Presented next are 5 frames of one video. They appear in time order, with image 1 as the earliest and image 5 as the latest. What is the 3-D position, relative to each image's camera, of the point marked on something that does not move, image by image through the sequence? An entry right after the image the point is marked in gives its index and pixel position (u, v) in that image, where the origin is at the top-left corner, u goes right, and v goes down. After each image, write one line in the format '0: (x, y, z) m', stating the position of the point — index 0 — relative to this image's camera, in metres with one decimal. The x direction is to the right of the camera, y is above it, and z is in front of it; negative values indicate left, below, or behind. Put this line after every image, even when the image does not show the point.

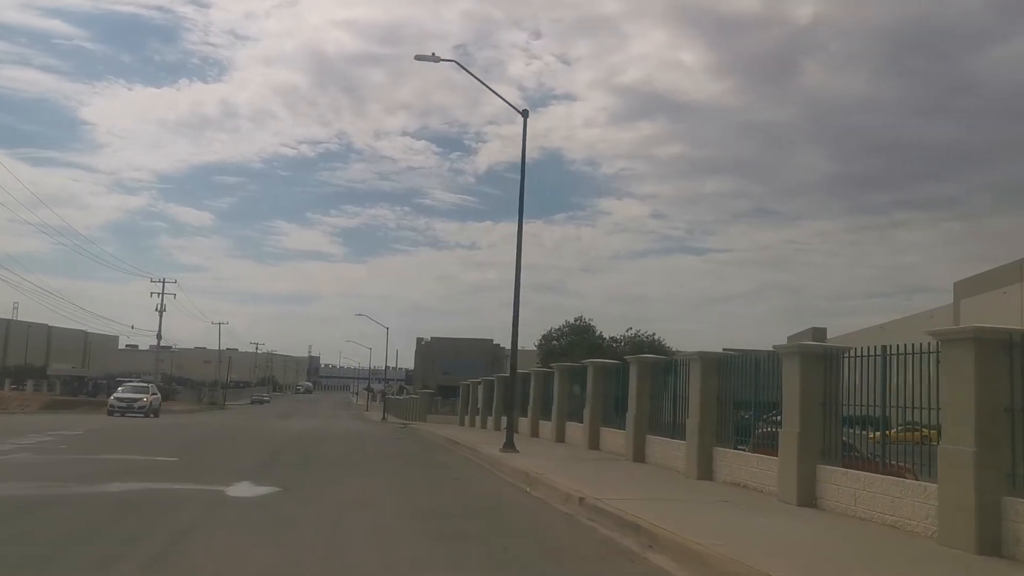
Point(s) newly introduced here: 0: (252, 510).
0: (-5.7, -4.4, +22.0) m
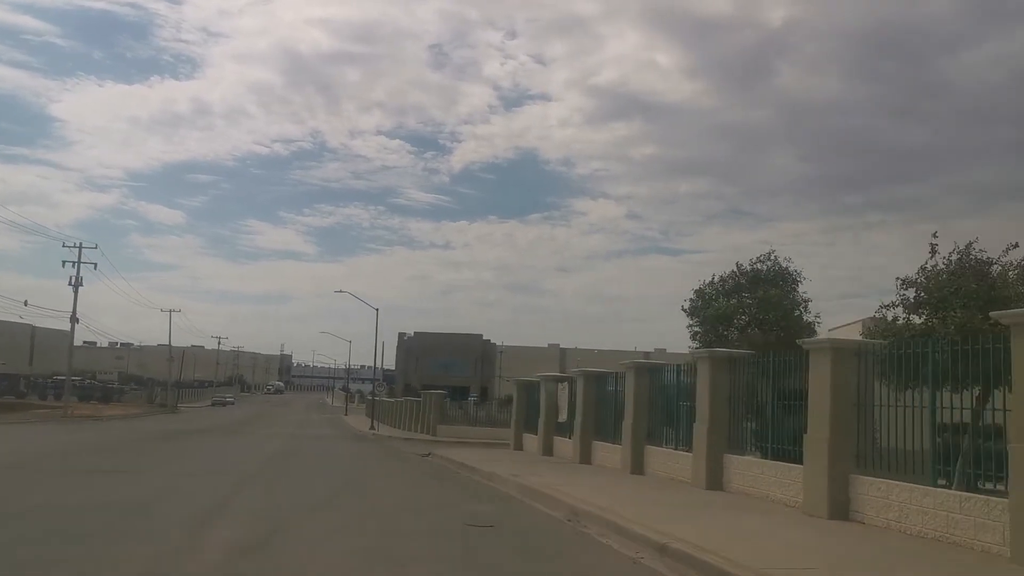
0: (-5.1, -3.8, +16.4) m
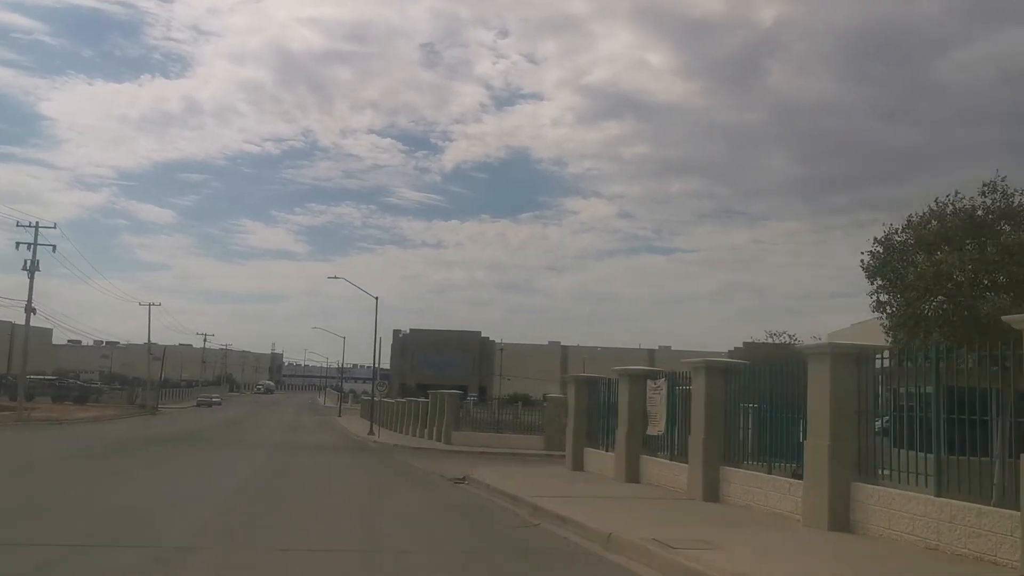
0: (-4.9, -3.6, +14.7) m
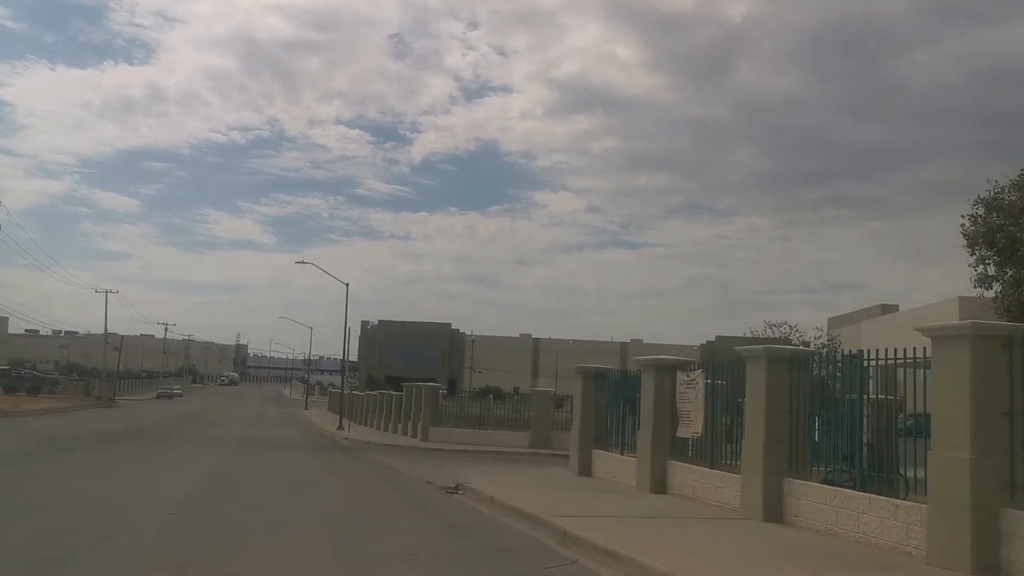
0: (-5.3, -3.4, +13.8) m
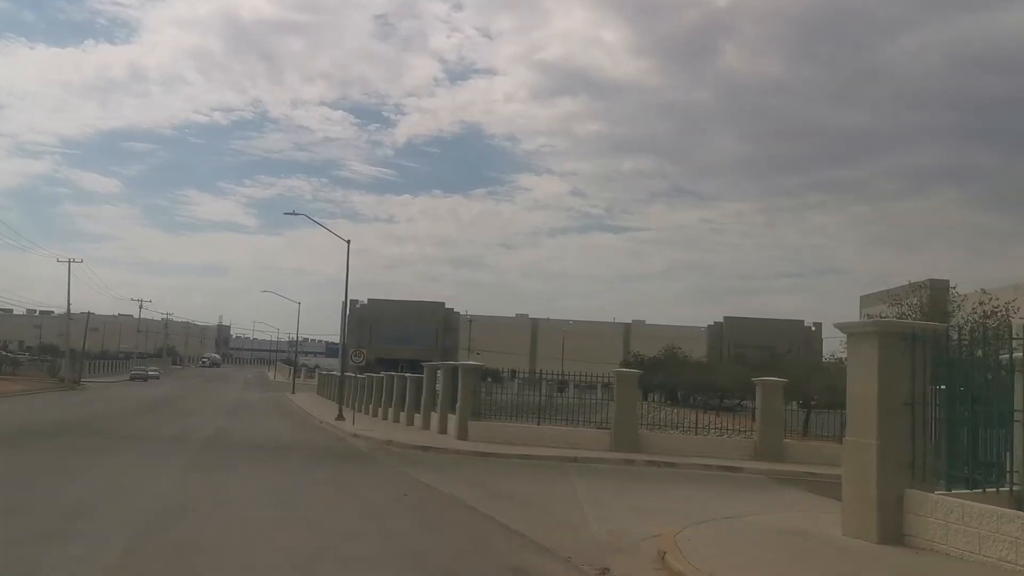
0: (-4.8, -2.9, +11.3) m
